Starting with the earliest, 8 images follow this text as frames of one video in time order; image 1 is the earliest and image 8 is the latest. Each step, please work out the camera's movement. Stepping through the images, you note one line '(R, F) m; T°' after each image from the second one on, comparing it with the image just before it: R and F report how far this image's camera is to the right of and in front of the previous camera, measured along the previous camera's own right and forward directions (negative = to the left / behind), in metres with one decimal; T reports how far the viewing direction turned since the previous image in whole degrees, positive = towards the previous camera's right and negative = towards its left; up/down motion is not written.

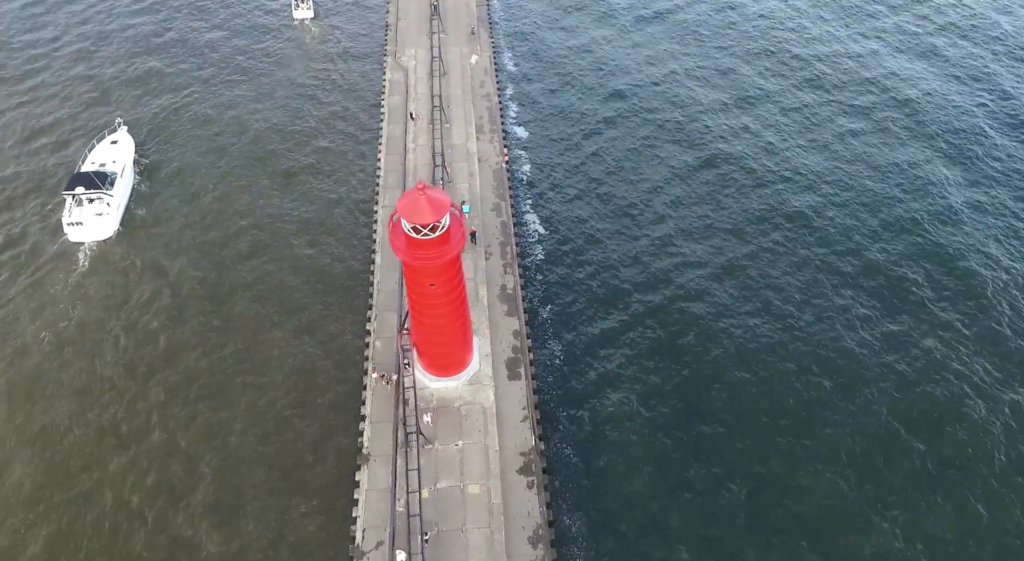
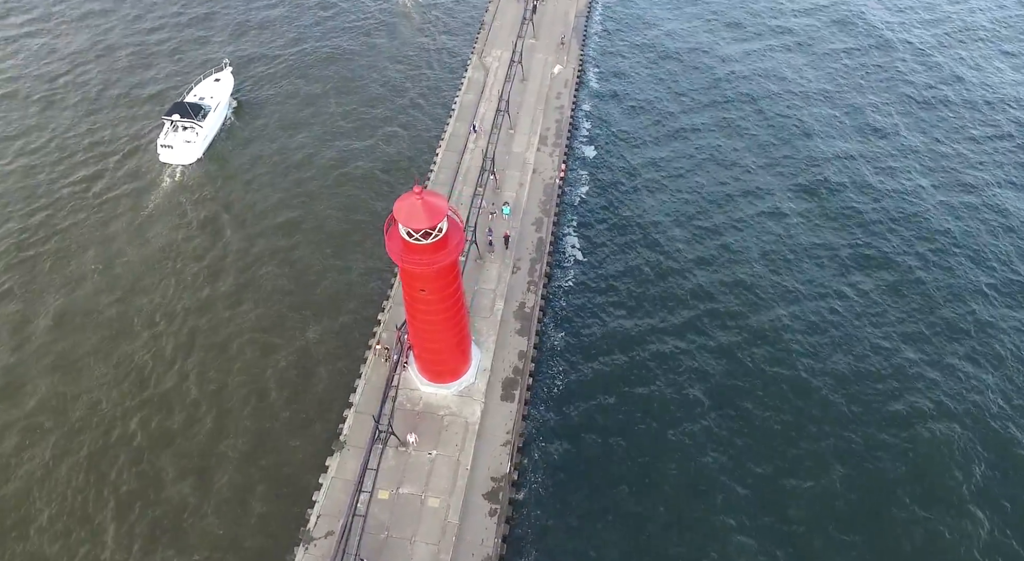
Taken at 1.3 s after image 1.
(+3.5, +1.1) m; -6°
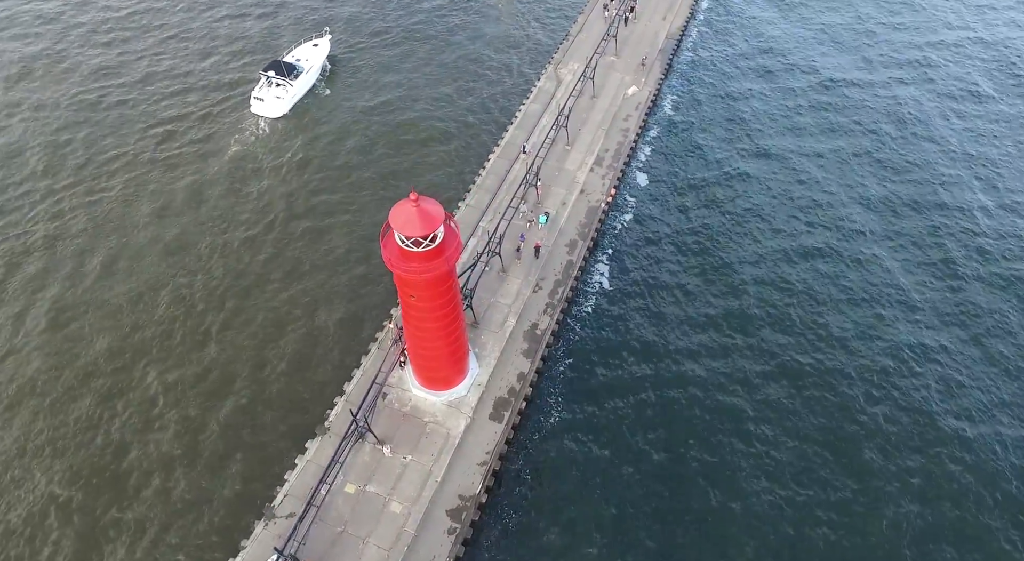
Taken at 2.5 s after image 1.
(+3.7, +0.9) m; -6°
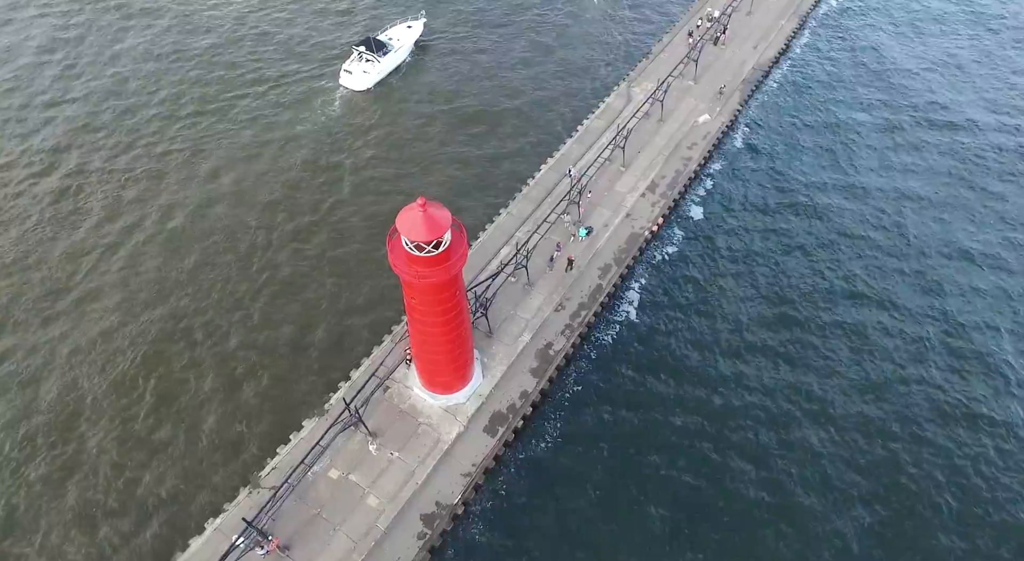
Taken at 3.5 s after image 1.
(+3.4, +0.5) m; -6°
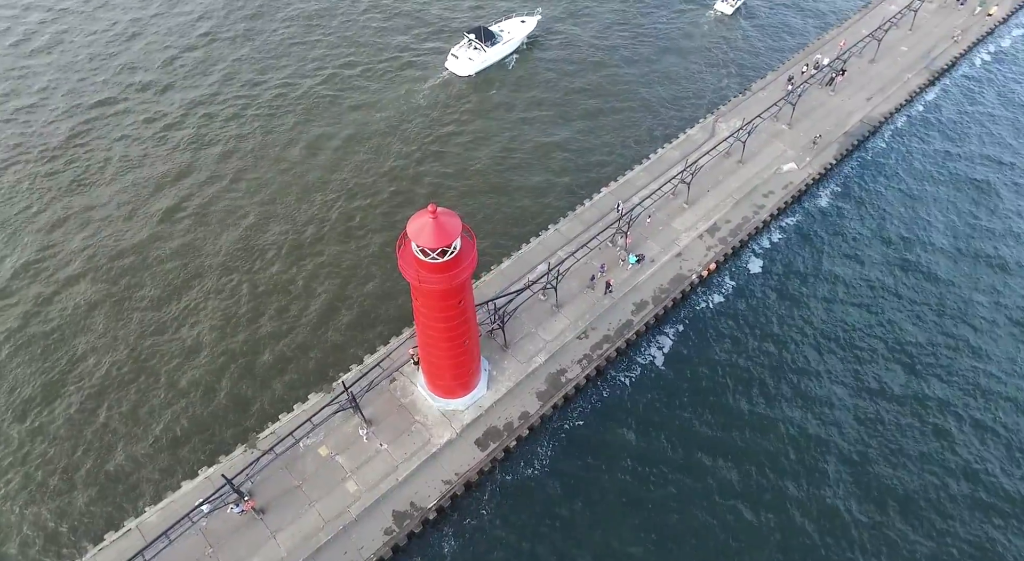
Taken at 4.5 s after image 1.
(+4.5, +0.5) m; -8°
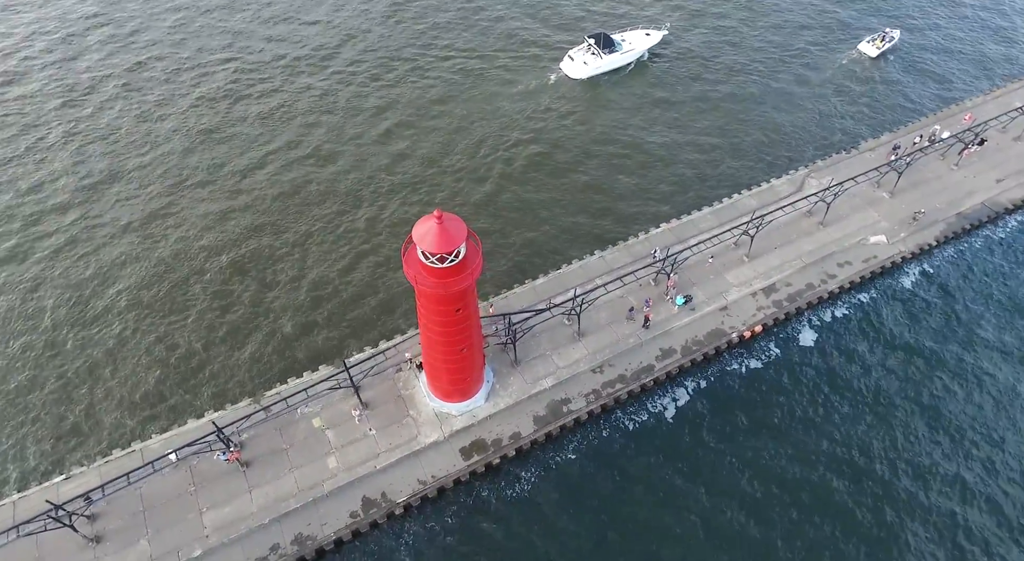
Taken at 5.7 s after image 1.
(+5.8, +0.9) m; -10°
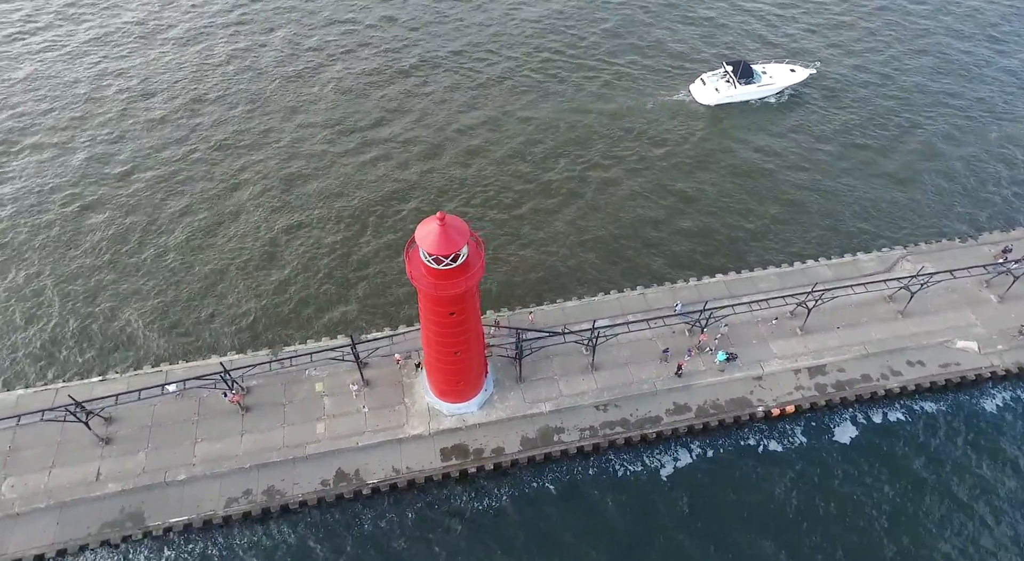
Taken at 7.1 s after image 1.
(+7.4, +1.4) m; -12°
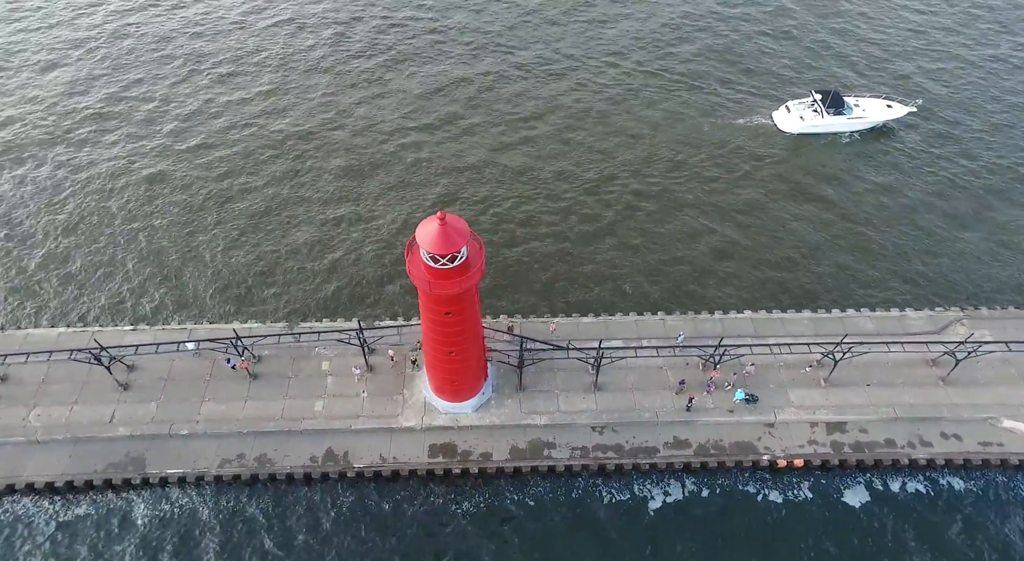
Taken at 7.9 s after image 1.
(+4.9, +0.9) m; -8°
